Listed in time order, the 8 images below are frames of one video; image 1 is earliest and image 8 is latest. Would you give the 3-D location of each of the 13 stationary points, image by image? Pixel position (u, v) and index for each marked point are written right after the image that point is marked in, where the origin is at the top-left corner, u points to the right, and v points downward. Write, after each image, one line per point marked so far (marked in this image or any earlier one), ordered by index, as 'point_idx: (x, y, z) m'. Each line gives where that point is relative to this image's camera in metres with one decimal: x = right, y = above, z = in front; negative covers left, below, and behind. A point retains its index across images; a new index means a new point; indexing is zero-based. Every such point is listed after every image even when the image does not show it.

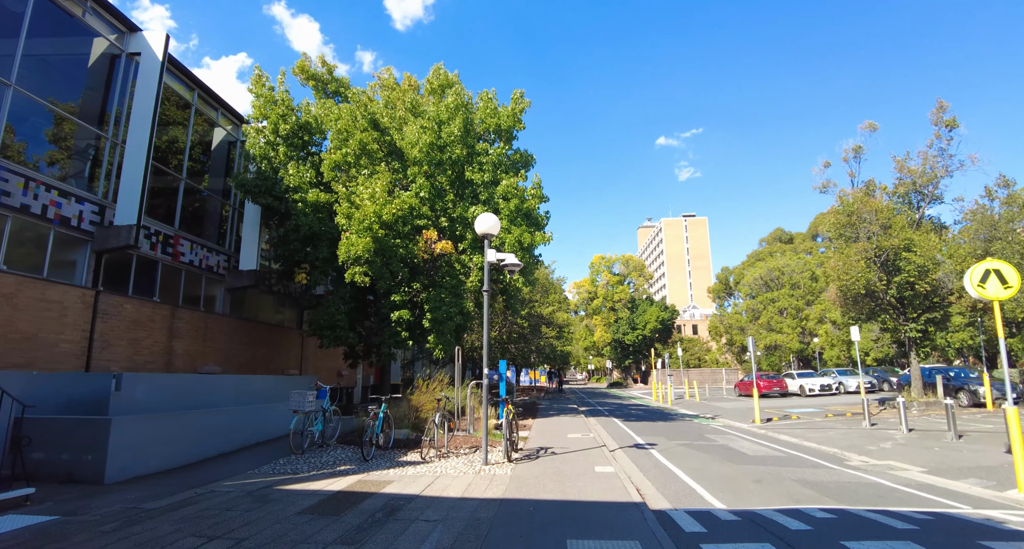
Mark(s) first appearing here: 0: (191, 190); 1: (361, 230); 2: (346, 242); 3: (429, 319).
0: (-9.9, +2.6, +16.2) m
1: (-3.8, +1.1, +13.3) m
2: (-4.3, +0.8, +13.5) m
3: (-2.3, -1.3, +14.7) m
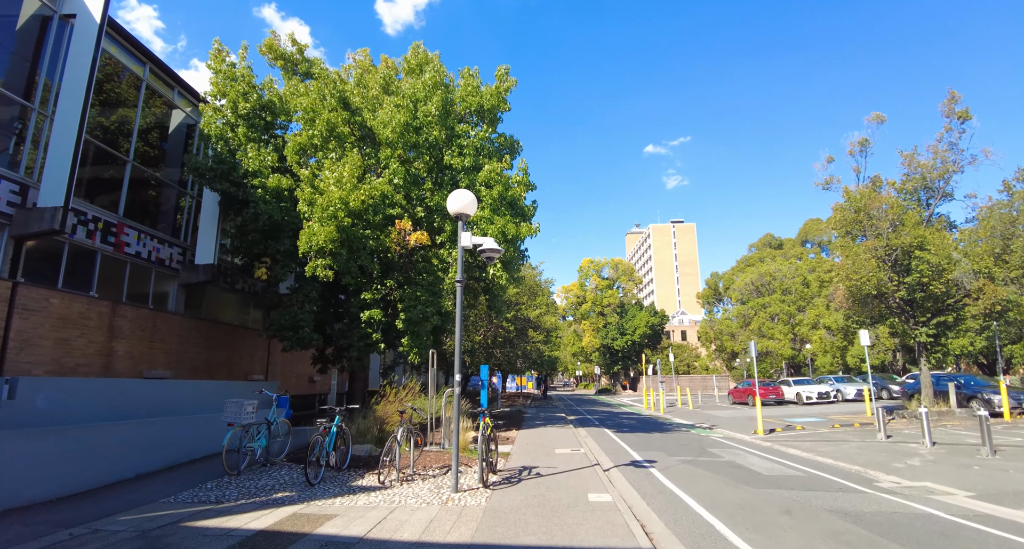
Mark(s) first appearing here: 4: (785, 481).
0: (-10.3, +2.8, +14.7) m
1: (-4.2, +1.3, +11.8) m
2: (-4.7, +1.0, +12.0) m
3: (-2.8, -1.2, +13.3) m
4: (+4.3, -3.3, +8.2) m
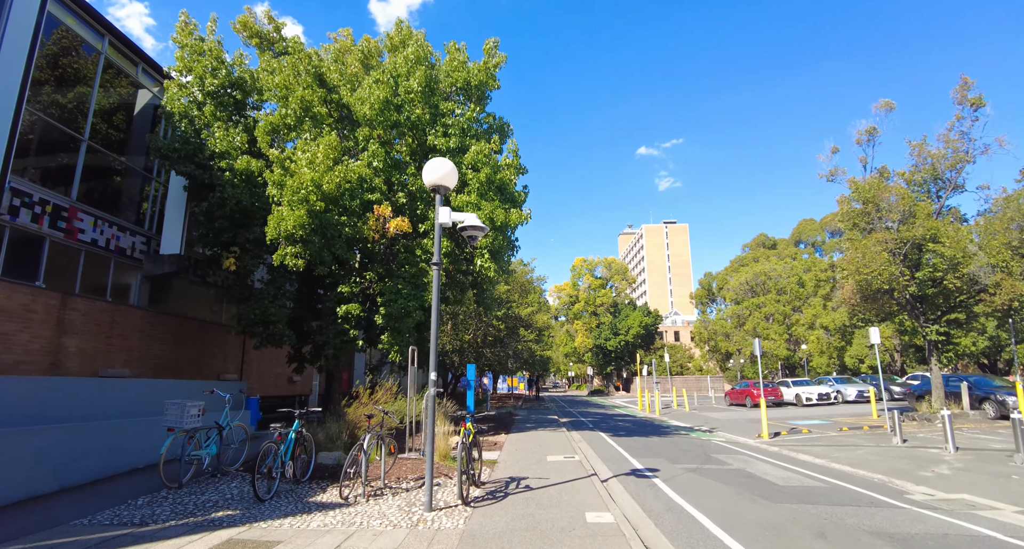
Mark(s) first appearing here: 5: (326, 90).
0: (-10.6, +3.0, +13.5) m
1: (-4.5, +1.5, +10.8) m
2: (-4.9, +1.2, +10.9) m
3: (-3.0, -0.9, +12.2) m
4: (+4.1, -3.1, +7.3) m
5: (-4.7, +4.7, +13.2) m
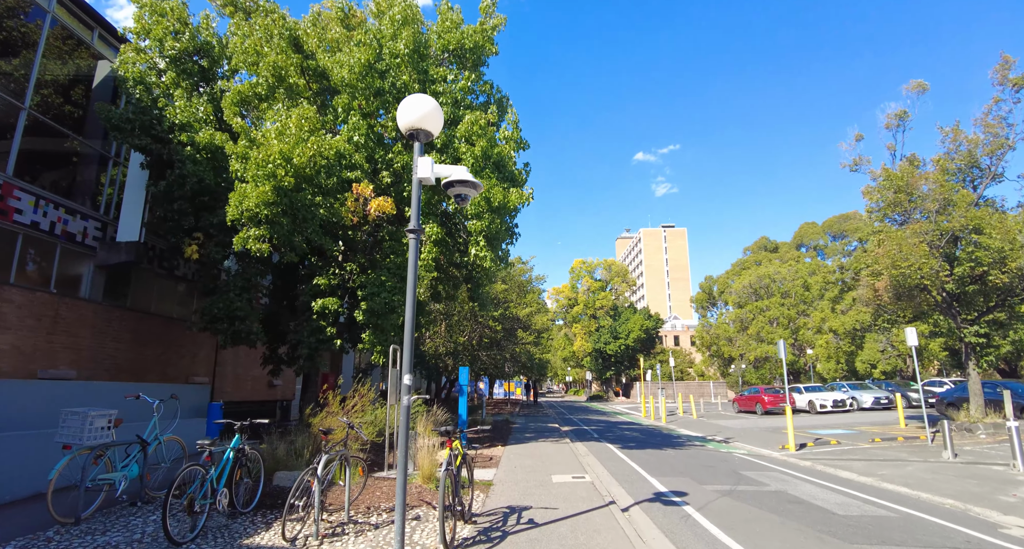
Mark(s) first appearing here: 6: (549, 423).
0: (-10.6, +3.3, +12.0) m
1: (-4.5, +1.8, +9.3) m
2: (-4.9, +1.5, +9.4) m
3: (-3.1, -0.7, +10.7) m
4: (+4.1, -2.8, +5.8) m
5: (-4.7, +4.9, +11.8) m
6: (+1.4, -5.5, +19.3) m
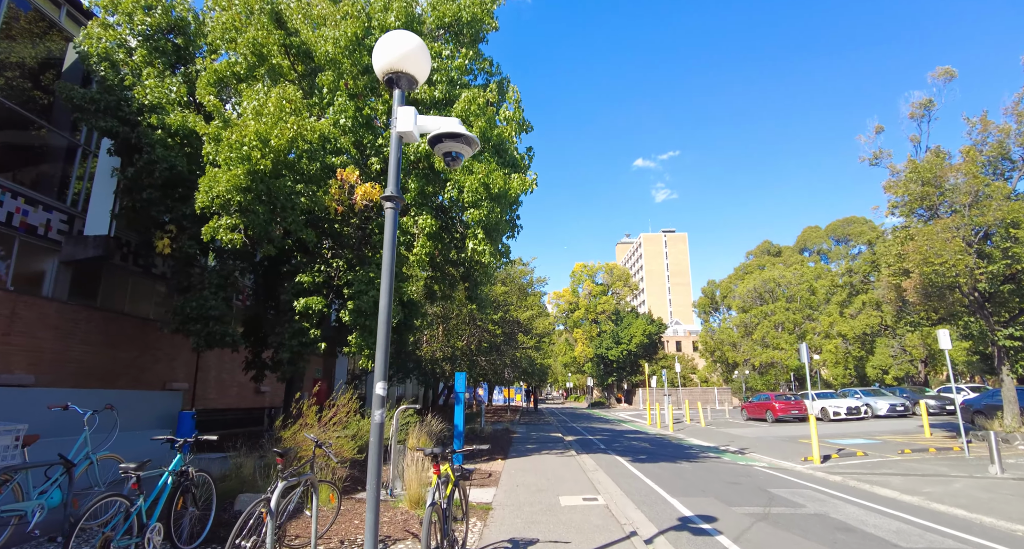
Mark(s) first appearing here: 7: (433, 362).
0: (-10.6, +3.4, +11.1) m
1: (-4.5, +1.9, +8.3) m
2: (-4.9, +1.6, +8.5) m
3: (-3.0, -0.6, +9.7) m
4: (+4.1, -2.7, +4.8) m
5: (-4.7, +5.0, +10.8) m
6: (+1.4, -5.5, +18.3) m
7: (-2.7, -3.0, +18.1) m
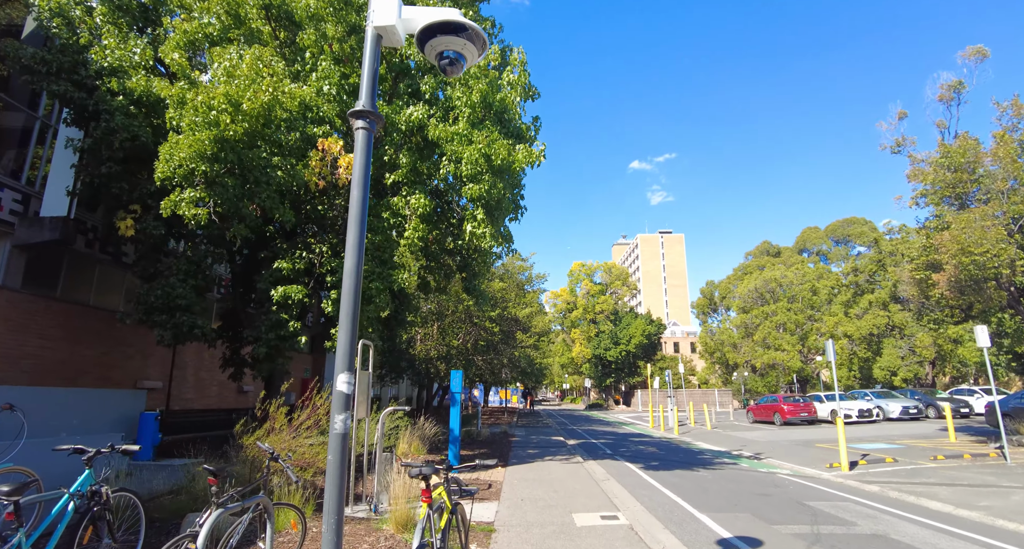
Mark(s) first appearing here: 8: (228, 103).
0: (-10.5, +3.7, +9.9) m
1: (-4.4, +2.1, +7.3) m
2: (-4.8, +1.8, +7.4) m
3: (-3.0, -0.4, +8.7) m
4: (+4.2, -2.5, +3.8) m
5: (-4.6, +5.2, +9.8) m
6: (+1.3, -5.3, +17.2) m
7: (-2.8, -2.8, +17.0) m
8: (-4.0, +2.4, +7.3) m
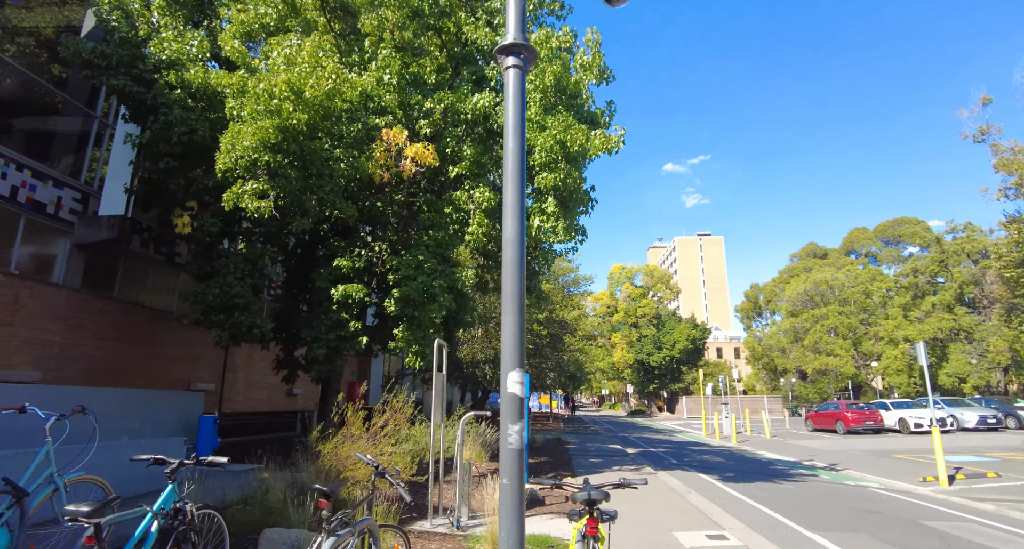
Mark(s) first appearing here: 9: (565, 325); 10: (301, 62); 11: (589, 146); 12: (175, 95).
0: (-9.3, +3.6, +10.0) m
1: (-3.3, +2.2, +6.9) m
2: (-3.8, +1.9, +7.1) m
3: (-1.9, -0.3, +8.2) m
4: (+5.0, -2.3, +2.9) m
5: (-3.5, +5.2, +9.5) m
6: (+3.0, -5.3, +16.5) m
7: (-1.1, -2.8, +16.5) m
8: (-3.0, +2.4, +7.0) m
9: (+2.0, -1.8, +19.6) m
10: (-3.0, +3.0, +7.3) m
11: (+1.1, +1.8, +7.6) m
12: (-5.4, +2.9, +8.5) m
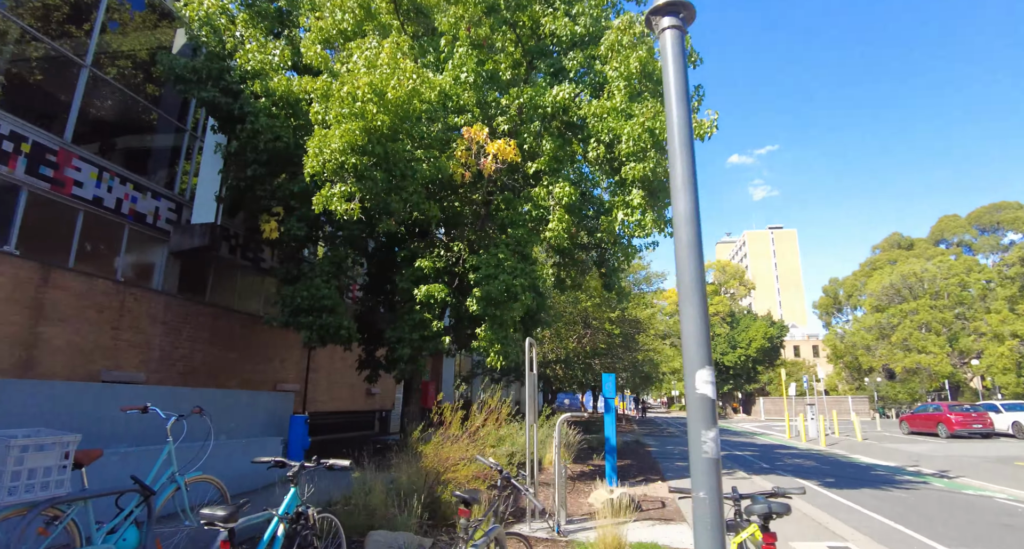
0: (-7.9, +3.5, +10.7) m
1: (-2.3, +2.2, +7.0) m
2: (-2.7, +1.9, +7.2) m
3: (-0.6, -0.3, +8.1) m
4: (+5.8, -2.2, +2.1) m
5: (-2.2, +5.2, +9.5) m
6: (+5.2, -5.2, +15.8) m
7: (+1.1, -2.8, +16.3) m
8: (-1.9, +2.4, +7.0) m
9: (+4.5, -1.7, +19.0) m
10: (-1.8, +3.0, +7.3) m
11: (+2.2, +1.9, +7.1) m
12: (-4.2, +2.8, +8.7) m
